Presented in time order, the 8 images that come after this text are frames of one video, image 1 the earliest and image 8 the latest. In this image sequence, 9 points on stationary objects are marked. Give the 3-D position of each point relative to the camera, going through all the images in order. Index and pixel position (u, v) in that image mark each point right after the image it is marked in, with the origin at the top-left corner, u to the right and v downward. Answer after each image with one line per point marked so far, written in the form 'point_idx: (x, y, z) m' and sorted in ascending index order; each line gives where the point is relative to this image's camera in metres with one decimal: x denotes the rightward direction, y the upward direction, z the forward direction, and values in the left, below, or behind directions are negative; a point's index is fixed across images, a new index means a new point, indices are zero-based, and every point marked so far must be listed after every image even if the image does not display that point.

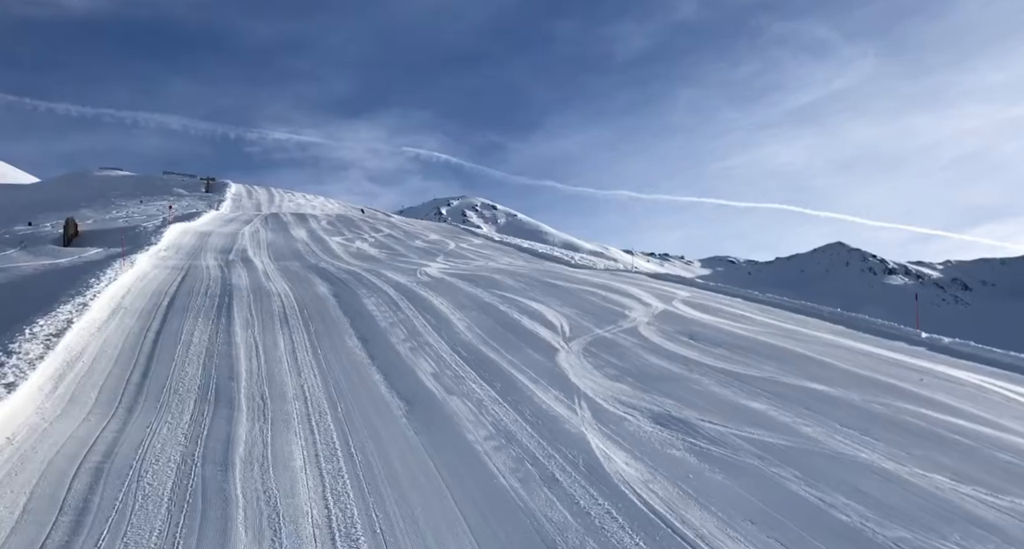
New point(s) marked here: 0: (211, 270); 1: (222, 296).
0: (-11.8, +0.1, +19.9) m
1: (-6.7, -0.6, +11.8) m
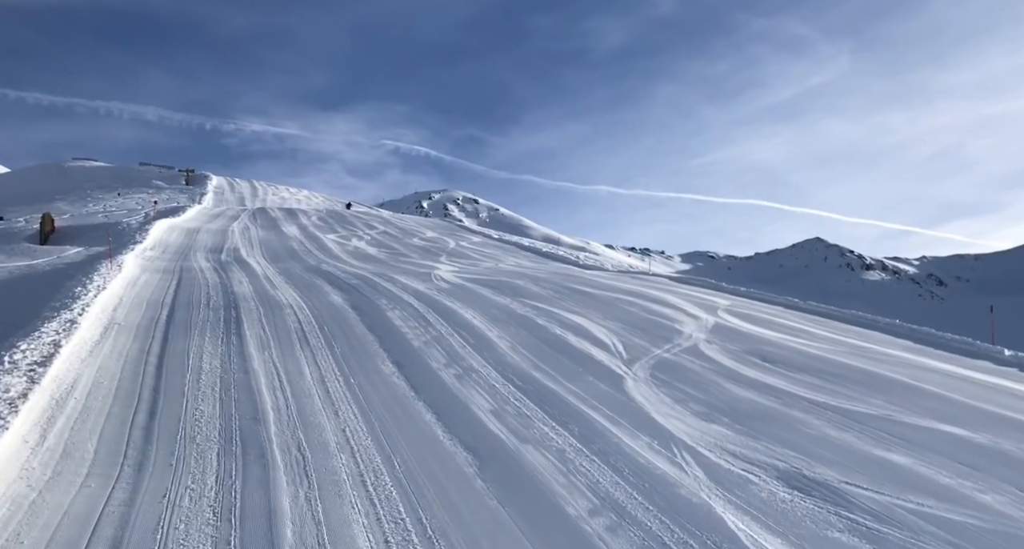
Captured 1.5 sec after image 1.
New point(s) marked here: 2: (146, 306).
0: (-11.2, 0.0, +18.6) m
1: (-6.0, -0.8, +10.7) m
2: (-8.1, -0.8, +11.2) m
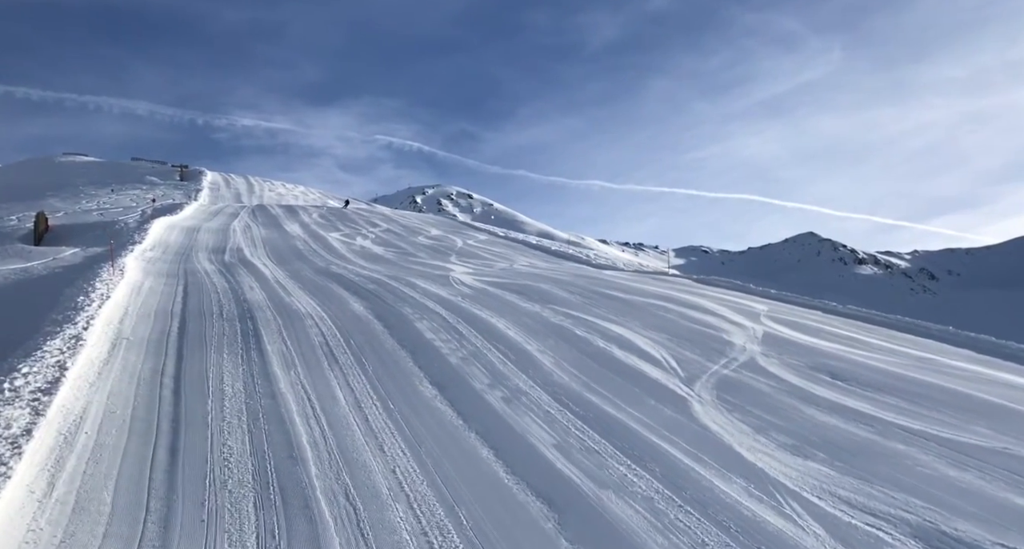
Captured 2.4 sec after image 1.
0: (-10.6, -0.1, +17.9) m
1: (-5.3, -0.9, +10.0) m
2: (-7.4, -0.9, +10.5) m
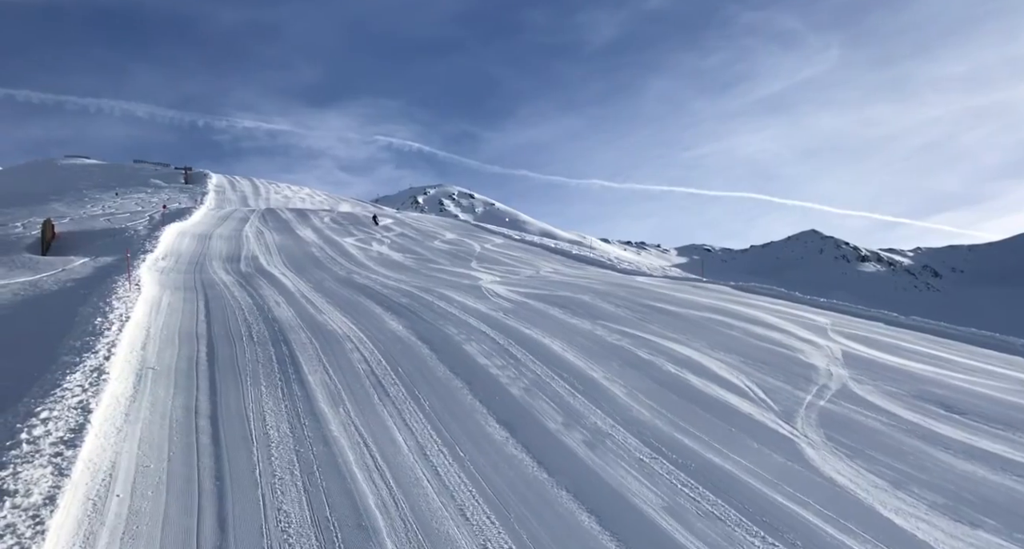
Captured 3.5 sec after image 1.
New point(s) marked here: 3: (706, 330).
0: (-9.5, -0.5, +17.2) m
1: (-4.3, -1.3, +9.2) m
2: (-6.4, -1.3, +9.8) m
3: (+4.1, -1.2, +10.6) m
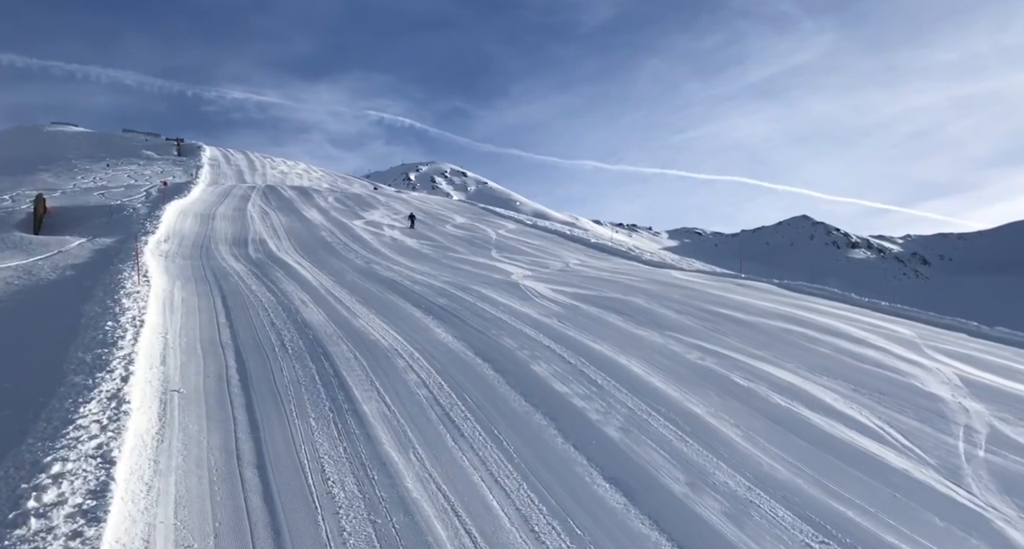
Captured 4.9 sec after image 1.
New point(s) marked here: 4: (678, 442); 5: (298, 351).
0: (-8.3, -0.2, +16.1) m
1: (-3.2, -1.4, +8.2) m
2: (-5.3, -1.3, +8.8) m
3: (+5.2, -1.4, +9.5) m
4: (+1.9, -1.9, +5.8) m
5: (-3.9, -1.2, +9.2) m
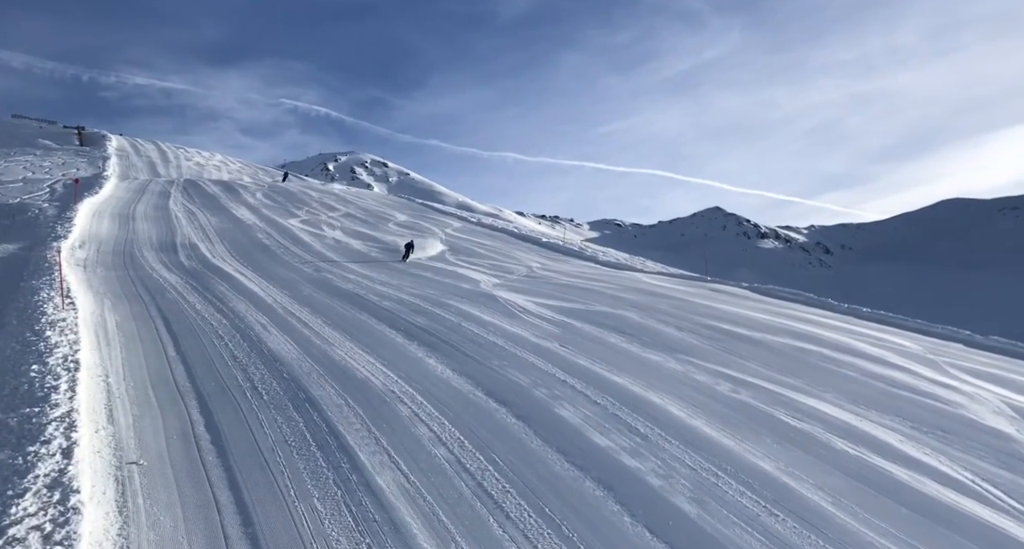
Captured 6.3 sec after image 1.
0: (-8.8, -0.8, +14.2) m
1: (-2.8, -1.9, +6.7) m
2: (-5.0, -1.9, +7.1) m
3: (+5.4, -1.7, +8.9) m
4: (+2.4, -2.3, +4.9) m
5: (-3.7, -1.7, +7.7) m
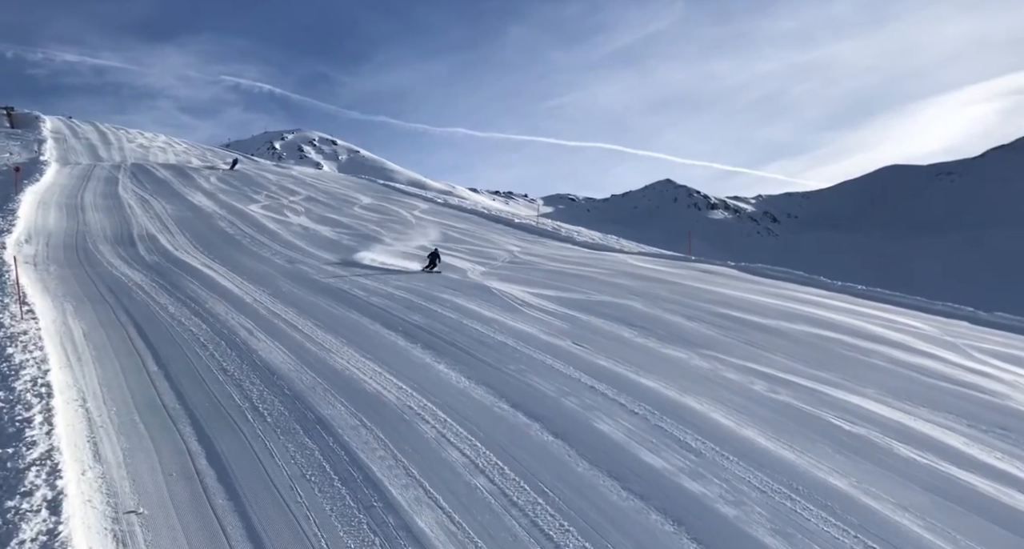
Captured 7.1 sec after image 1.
0: (-8.7, -0.9, +13.0) m
1: (-2.4, -2.0, +5.9) m
2: (-4.5, -2.1, +6.2) m
3: (+5.7, -1.5, +8.5) m
4: (+3.0, -2.3, +4.4) m
5: (-3.2, -1.9, +6.8) m
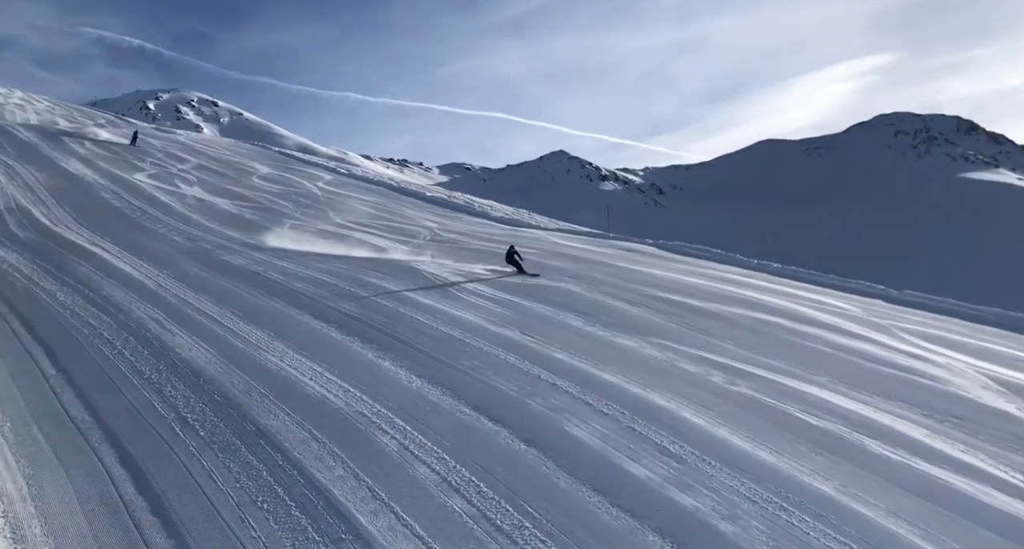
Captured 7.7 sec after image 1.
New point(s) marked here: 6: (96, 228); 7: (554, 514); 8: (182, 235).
0: (-9.9, -0.6, +11.0) m
1: (-2.6, -2.0, +5.0) m
2: (-4.8, -2.1, +4.9) m
3: (+5.0, -1.3, +8.7) m
4: (+2.9, -2.4, +4.2) m
5: (-3.6, -1.8, +5.7) m
6: (-13.2, +1.1, +17.1) m
7: (+0.3, -2.2, +4.6) m
8: (-10.8, +1.1, +17.5) m
